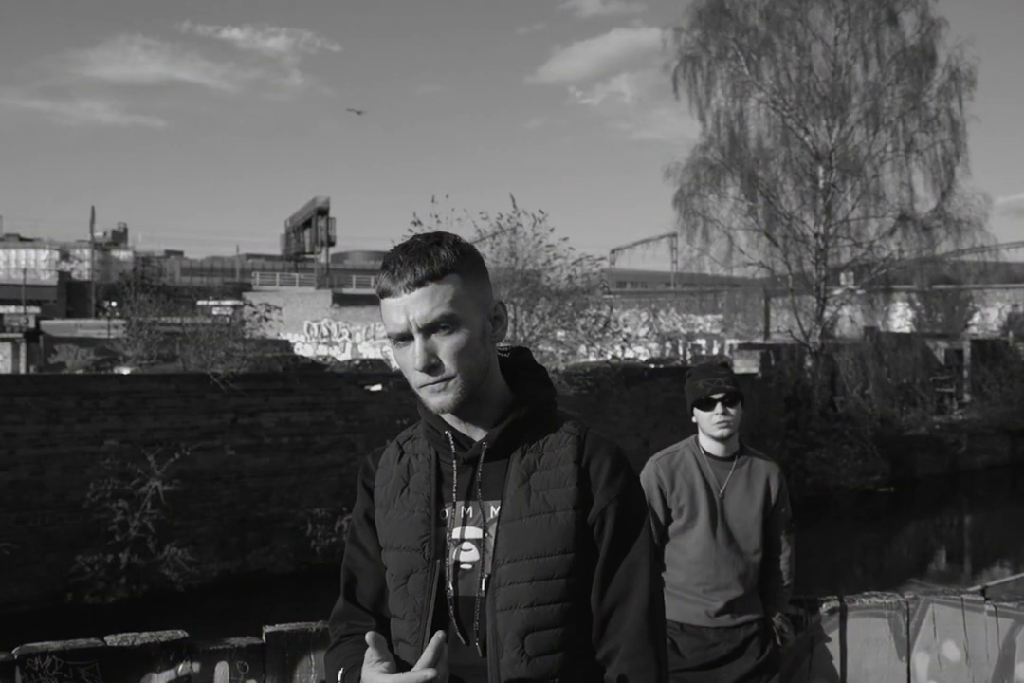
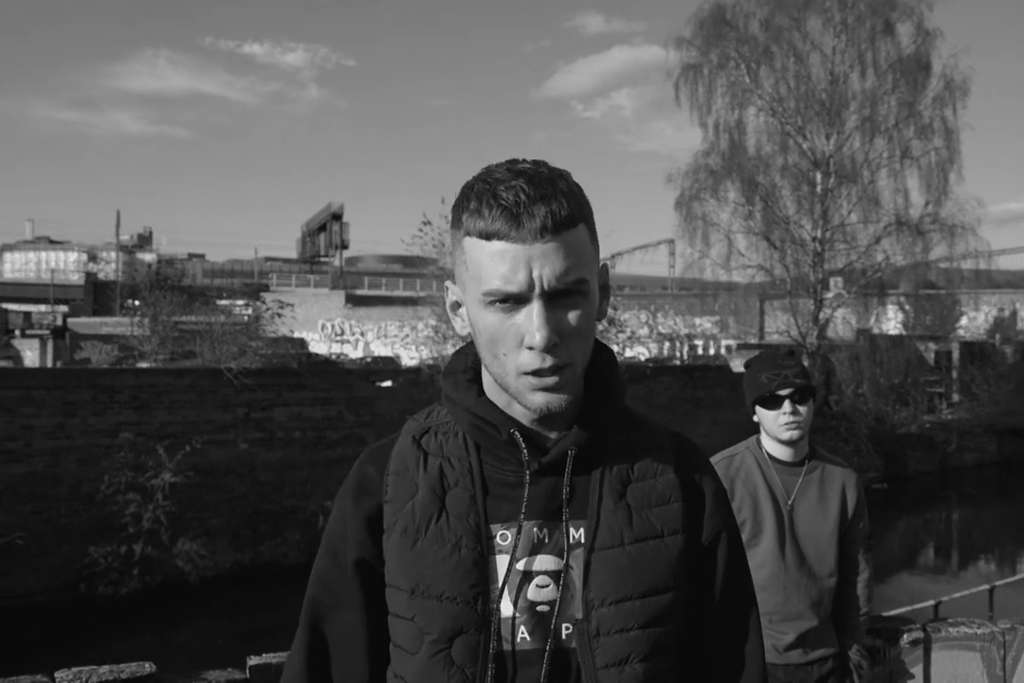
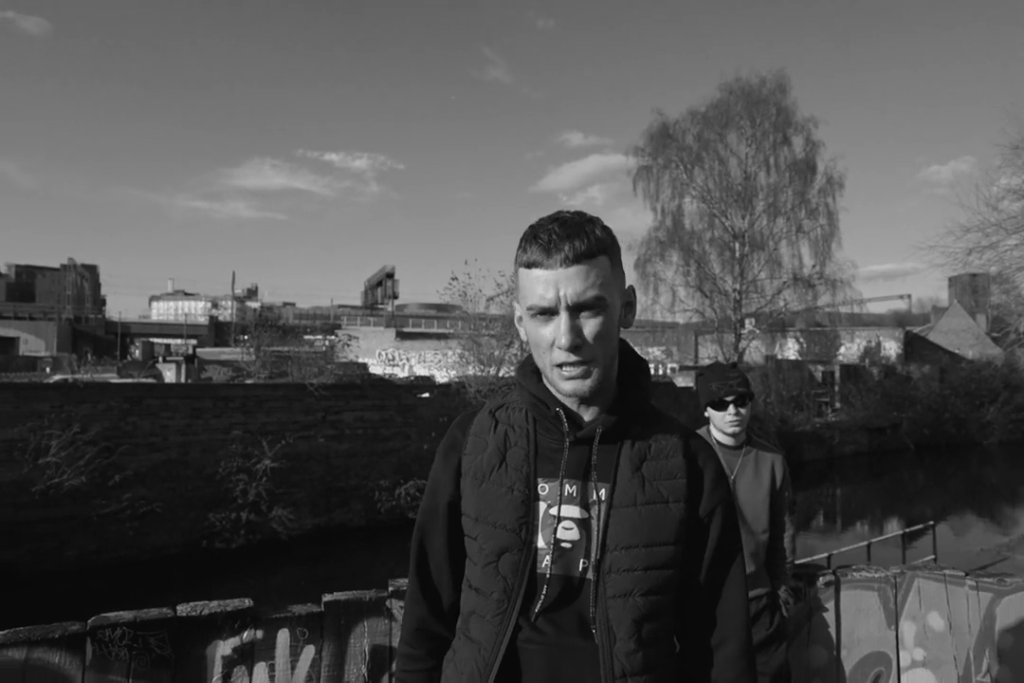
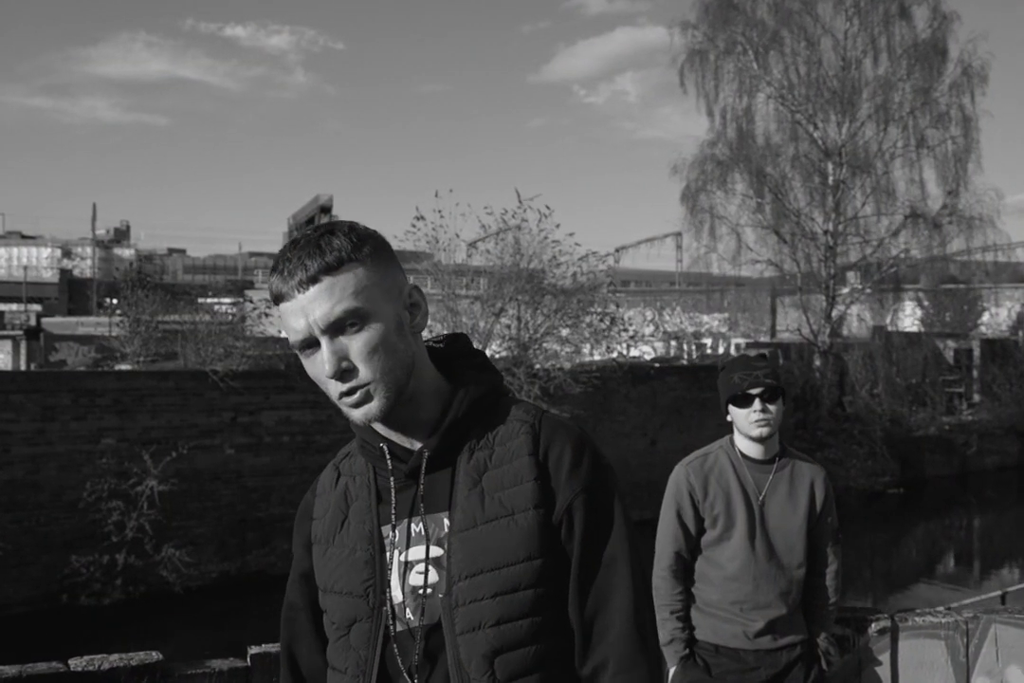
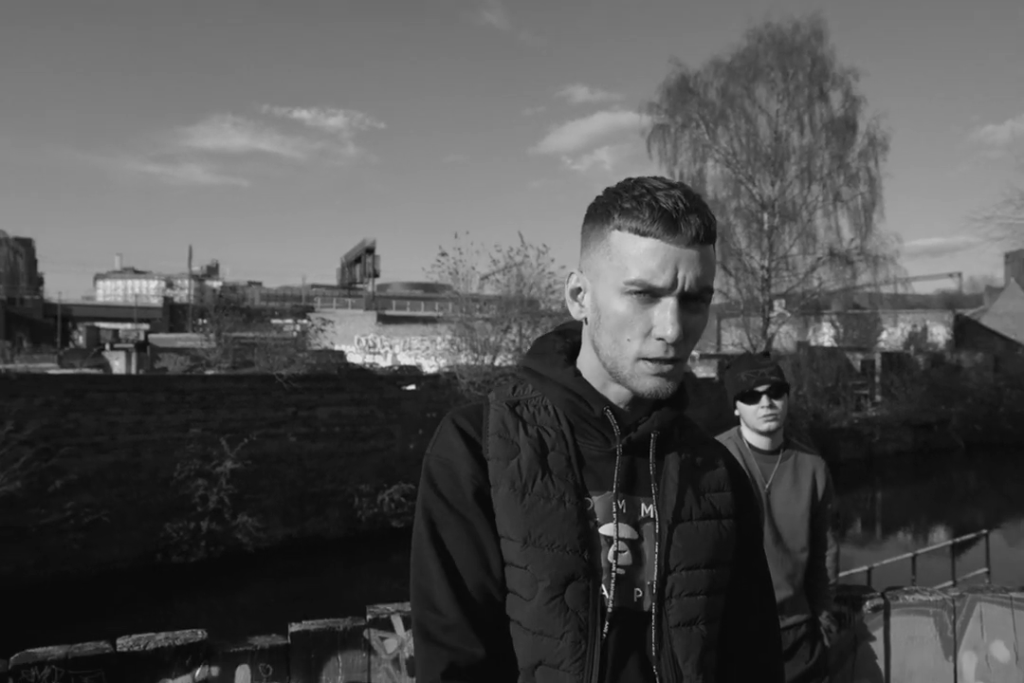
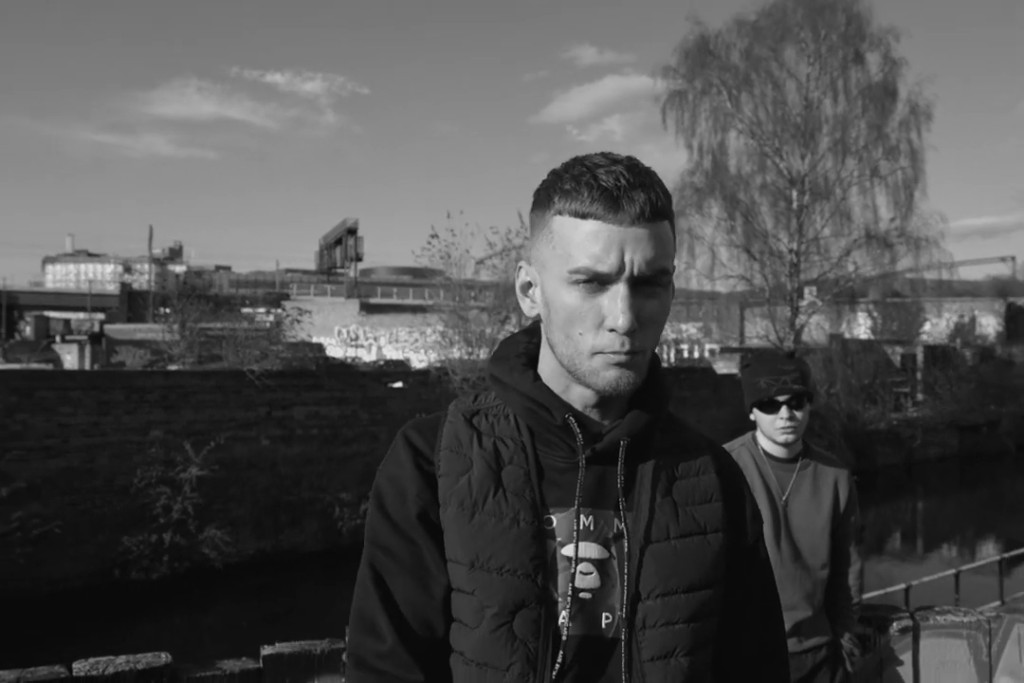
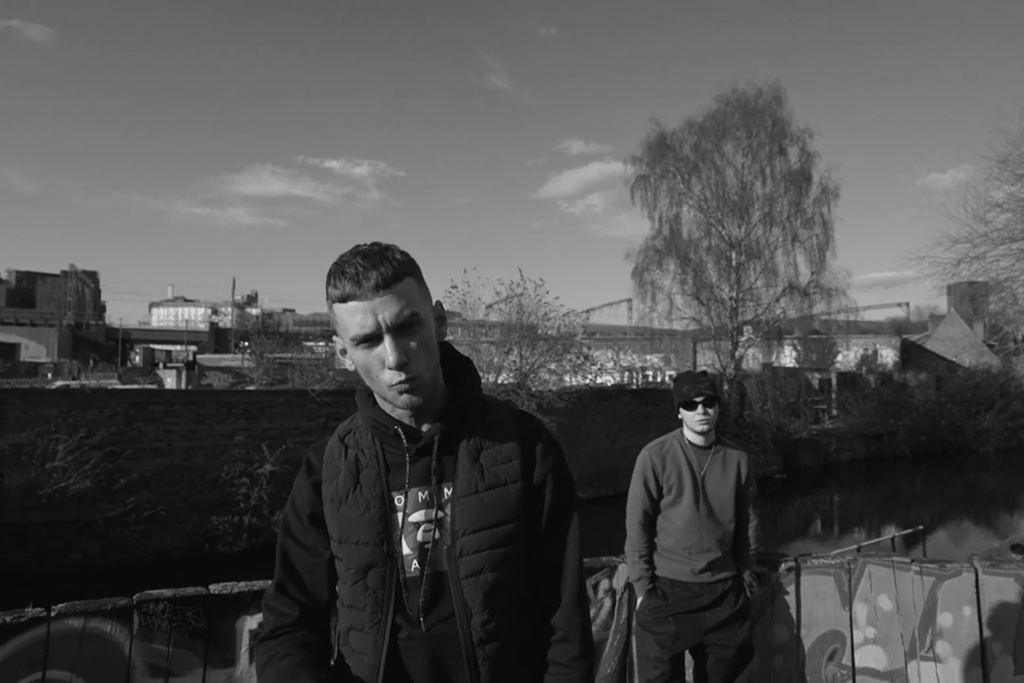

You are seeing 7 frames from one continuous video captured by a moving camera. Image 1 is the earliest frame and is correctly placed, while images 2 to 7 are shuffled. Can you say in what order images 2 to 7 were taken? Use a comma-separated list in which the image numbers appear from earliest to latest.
4, 2, 6, 5, 3, 7
